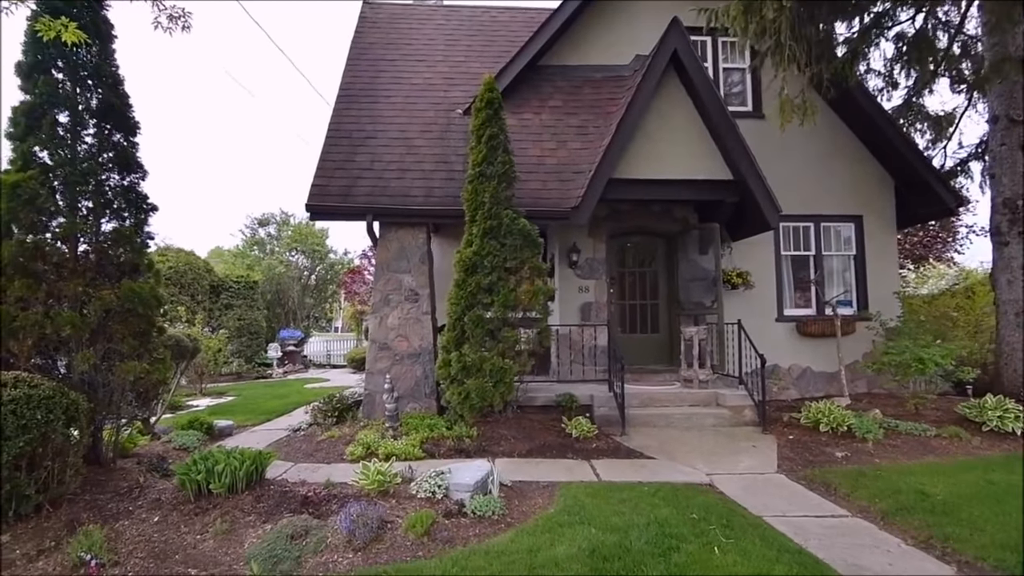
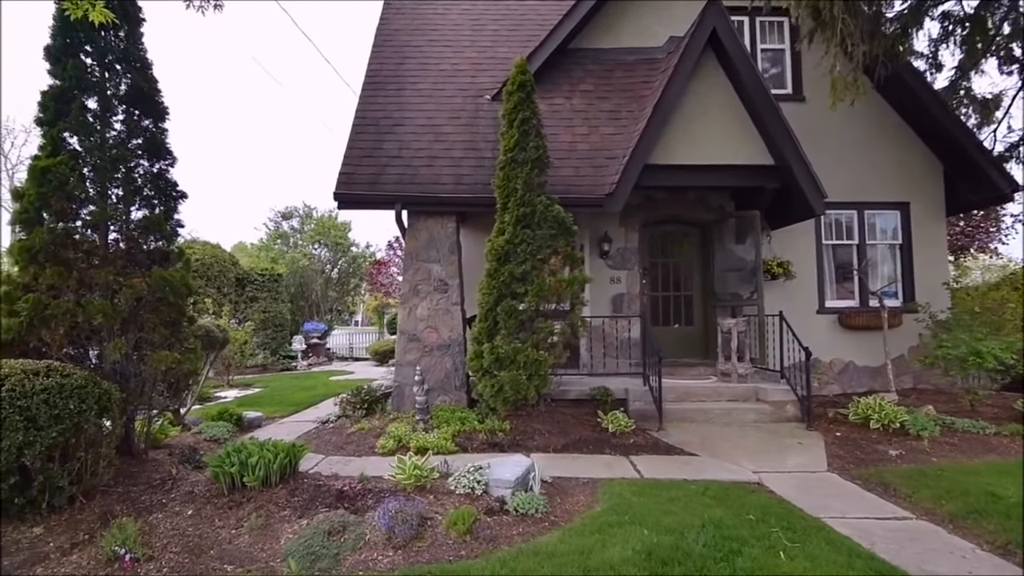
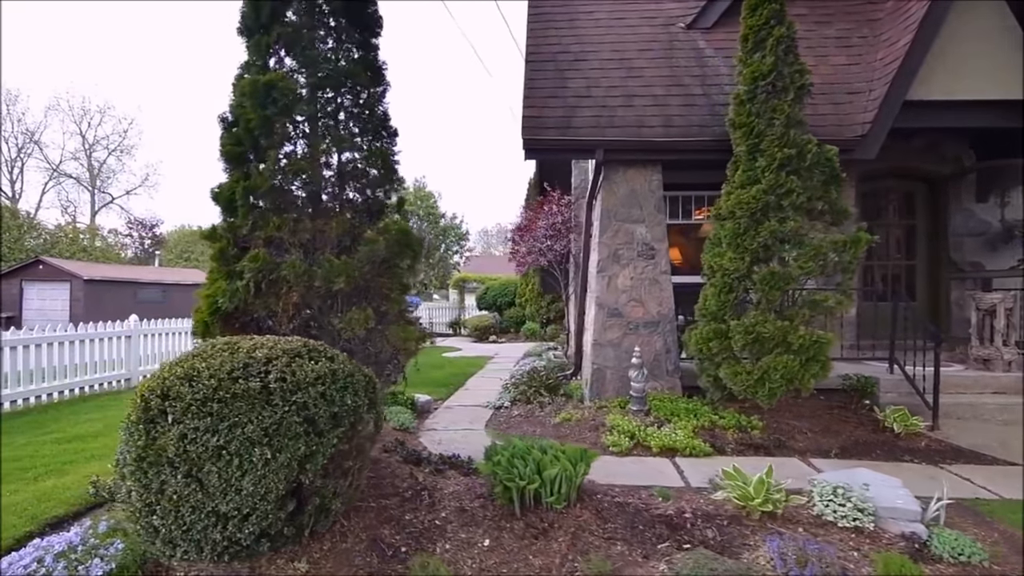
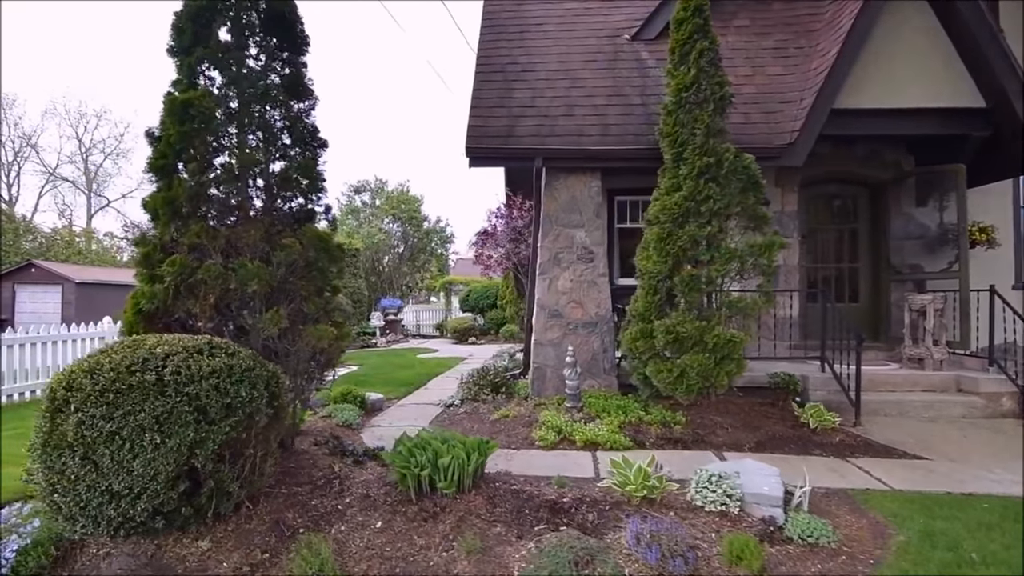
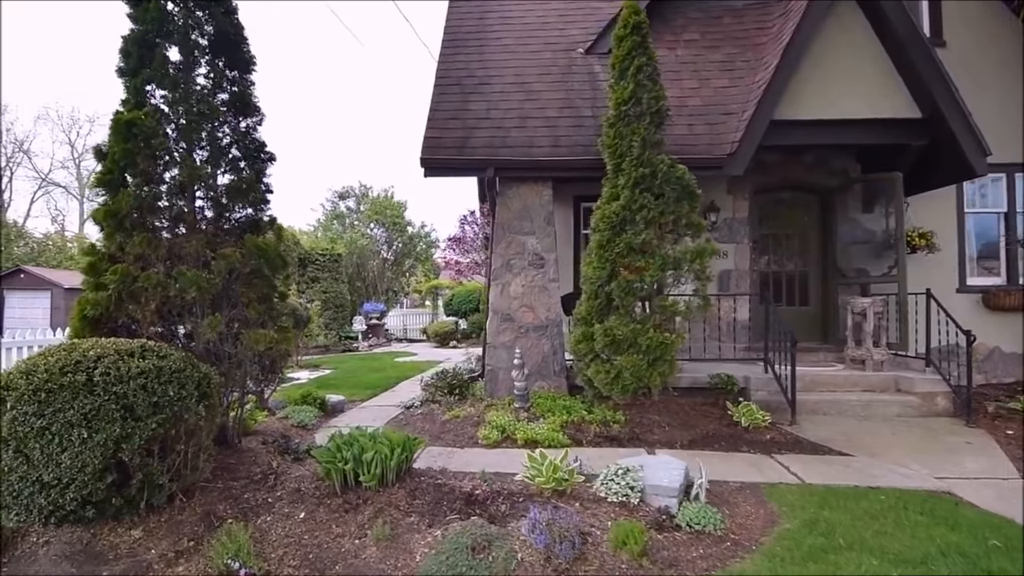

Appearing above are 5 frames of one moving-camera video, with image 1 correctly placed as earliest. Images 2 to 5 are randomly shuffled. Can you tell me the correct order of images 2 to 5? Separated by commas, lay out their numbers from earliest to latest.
2, 5, 4, 3
